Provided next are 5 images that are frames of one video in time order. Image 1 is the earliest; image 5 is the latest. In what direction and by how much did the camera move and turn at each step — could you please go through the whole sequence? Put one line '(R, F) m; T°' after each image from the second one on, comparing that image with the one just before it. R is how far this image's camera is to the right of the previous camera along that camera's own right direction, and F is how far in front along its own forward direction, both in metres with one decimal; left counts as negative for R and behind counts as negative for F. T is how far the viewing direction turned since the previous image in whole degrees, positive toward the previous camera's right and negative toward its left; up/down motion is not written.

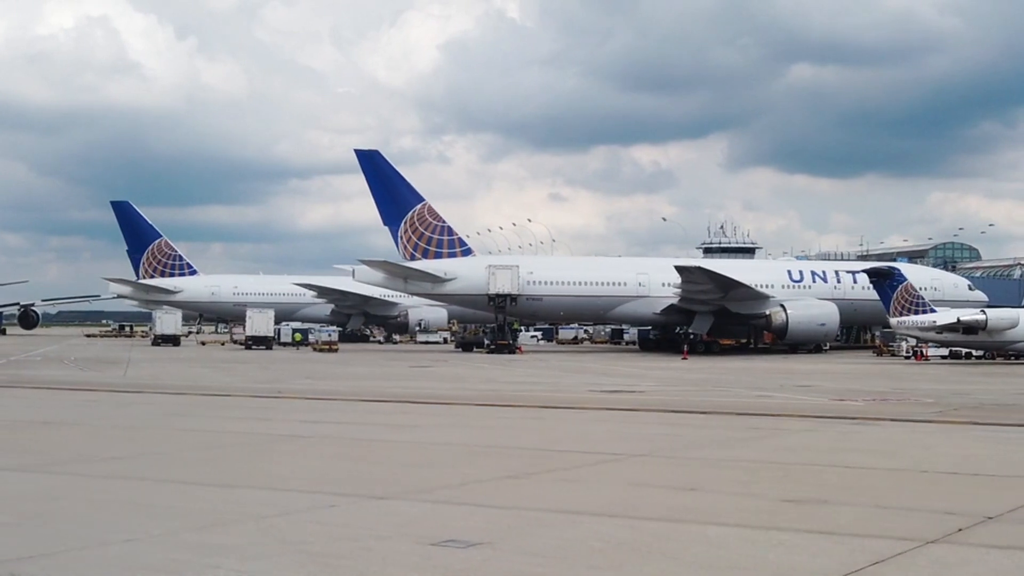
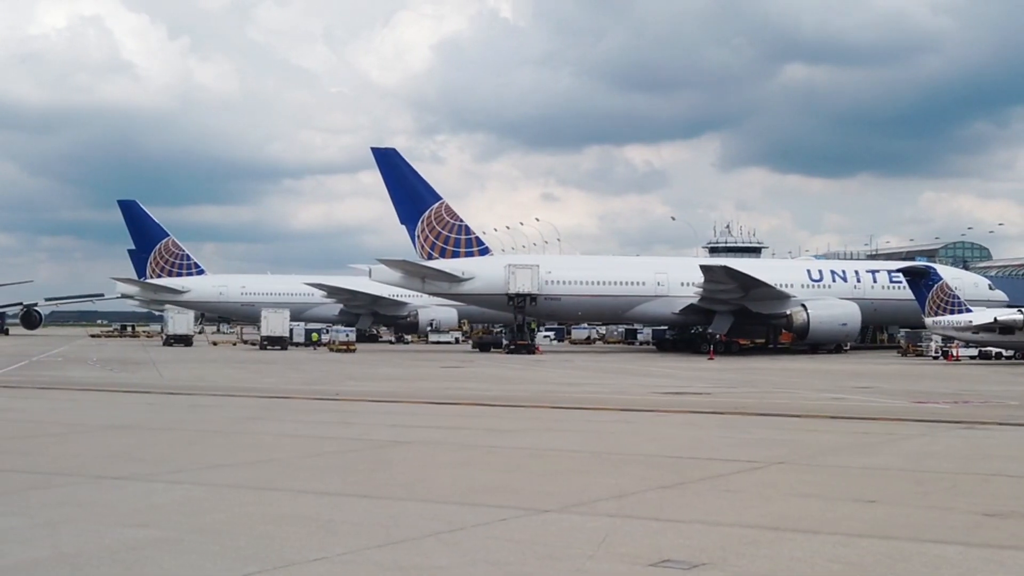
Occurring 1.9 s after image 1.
(-1.3, +0.5) m; 0°
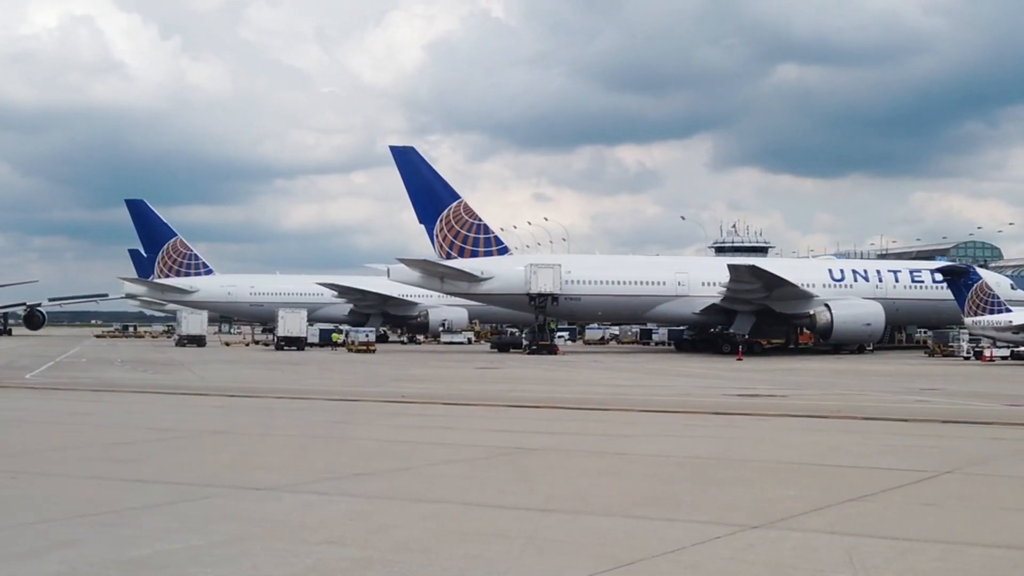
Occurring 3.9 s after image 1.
(-1.4, +0.6) m; 0°
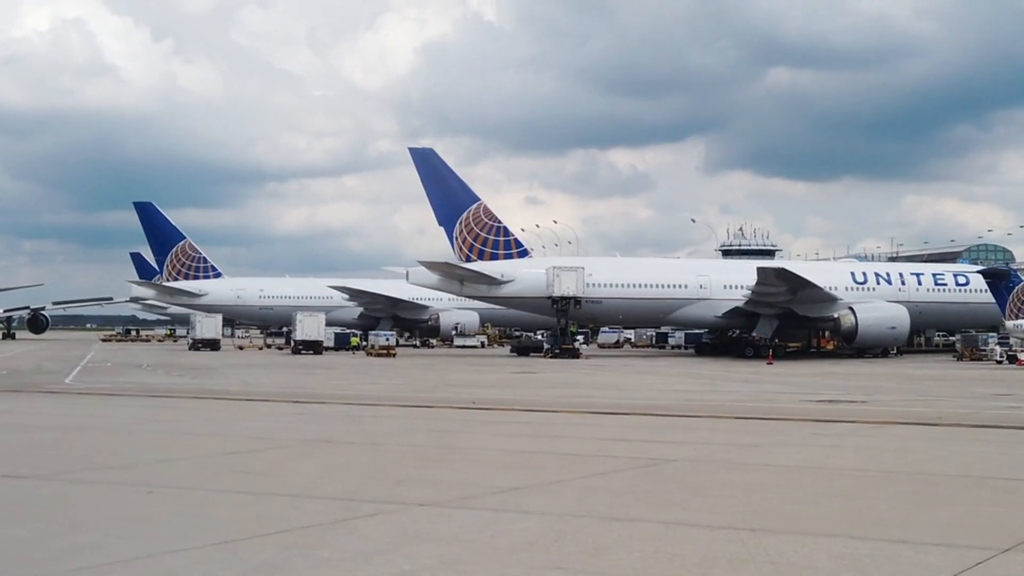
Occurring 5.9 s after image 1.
(-1.4, +0.5) m; 0°
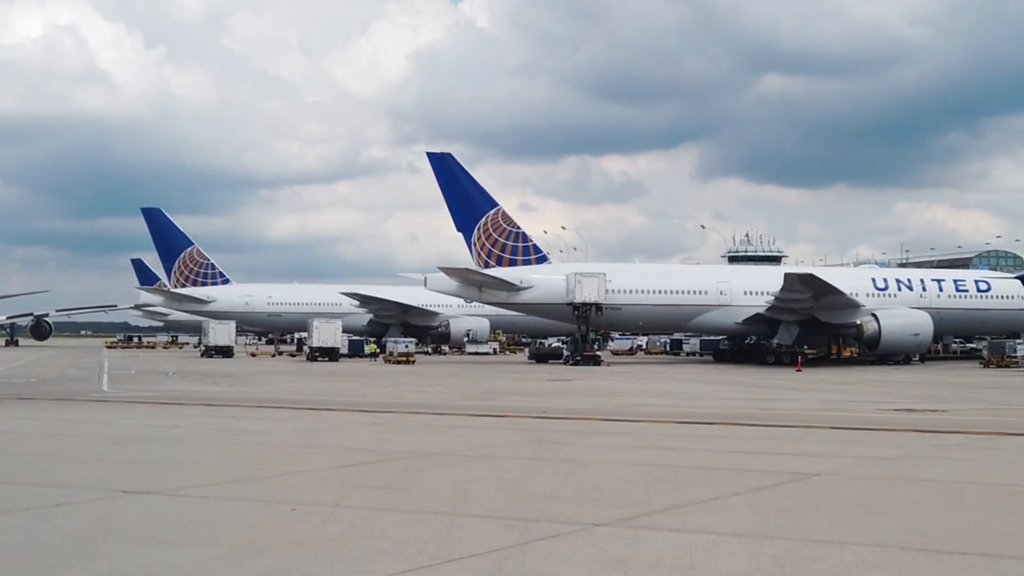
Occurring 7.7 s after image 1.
(-1.3, +0.5) m; 0°
